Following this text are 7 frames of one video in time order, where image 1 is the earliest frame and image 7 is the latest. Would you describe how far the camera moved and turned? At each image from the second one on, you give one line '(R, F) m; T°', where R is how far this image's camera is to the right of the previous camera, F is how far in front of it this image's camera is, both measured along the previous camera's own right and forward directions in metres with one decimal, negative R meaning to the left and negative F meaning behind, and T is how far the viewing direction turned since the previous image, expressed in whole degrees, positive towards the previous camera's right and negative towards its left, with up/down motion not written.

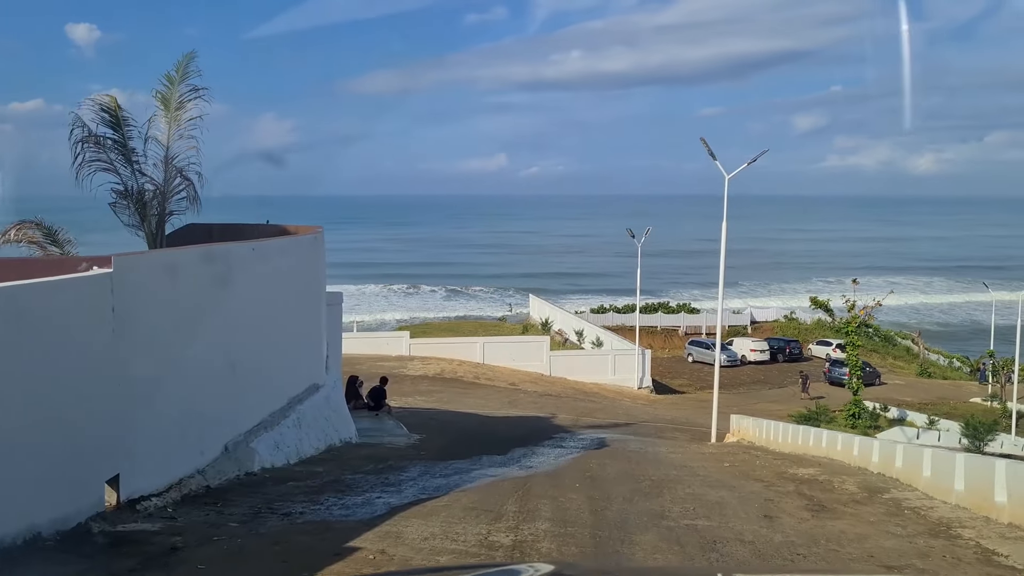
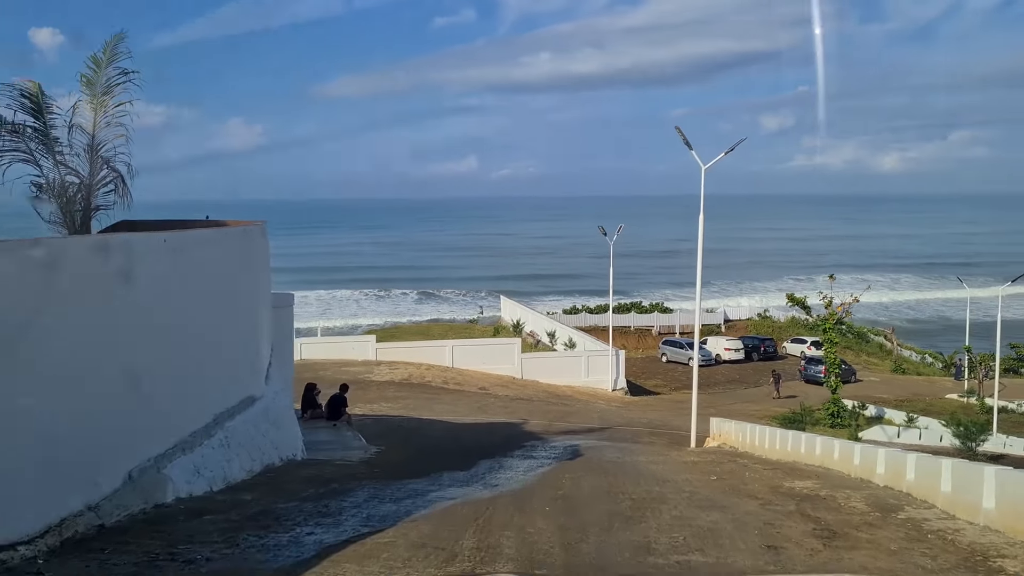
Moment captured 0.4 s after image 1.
(+0.1, +1.0) m; +2°
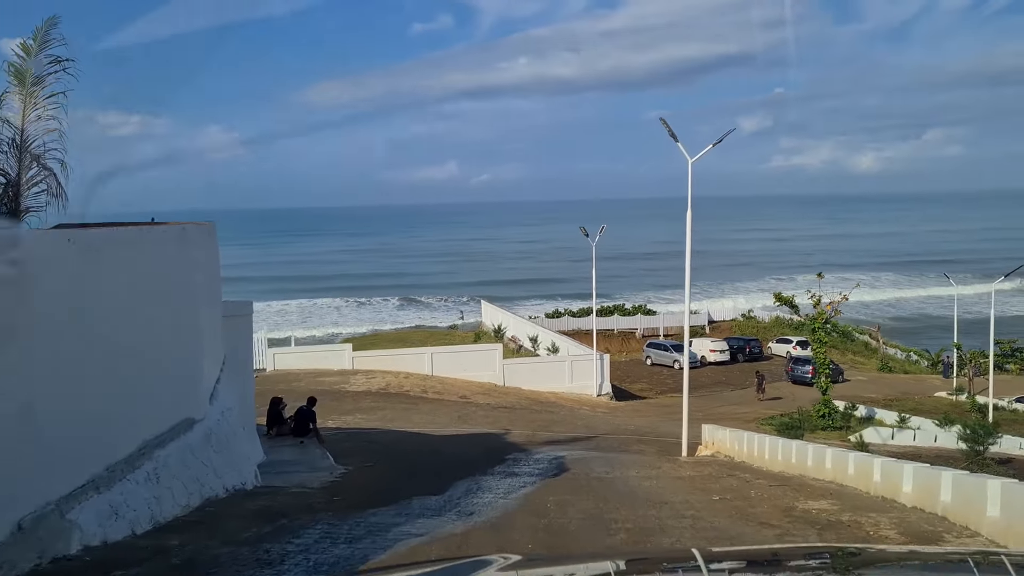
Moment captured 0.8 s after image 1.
(+0.1, +0.9) m; +1°
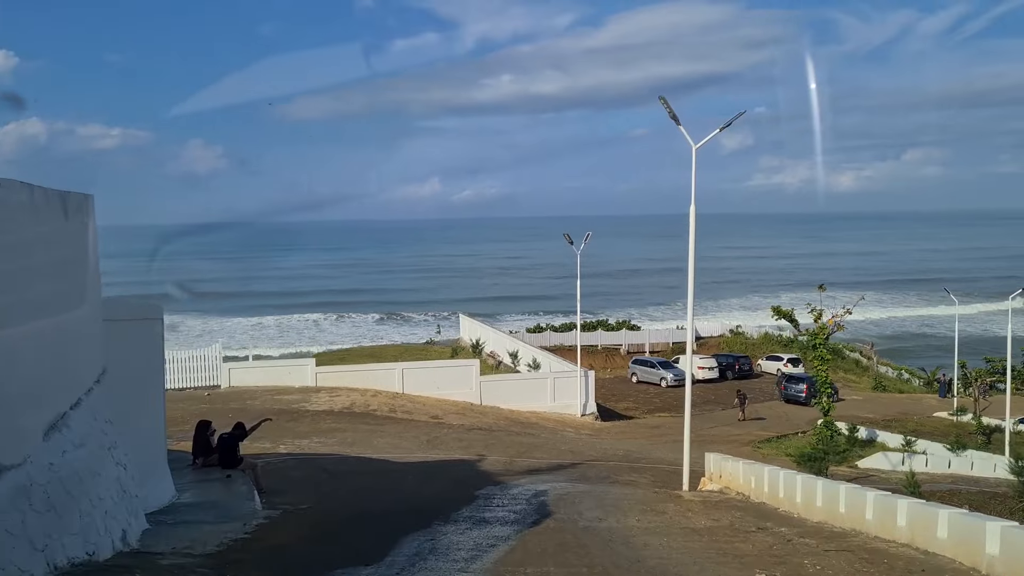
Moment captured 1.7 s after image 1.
(+0.1, +2.2) m; +1°
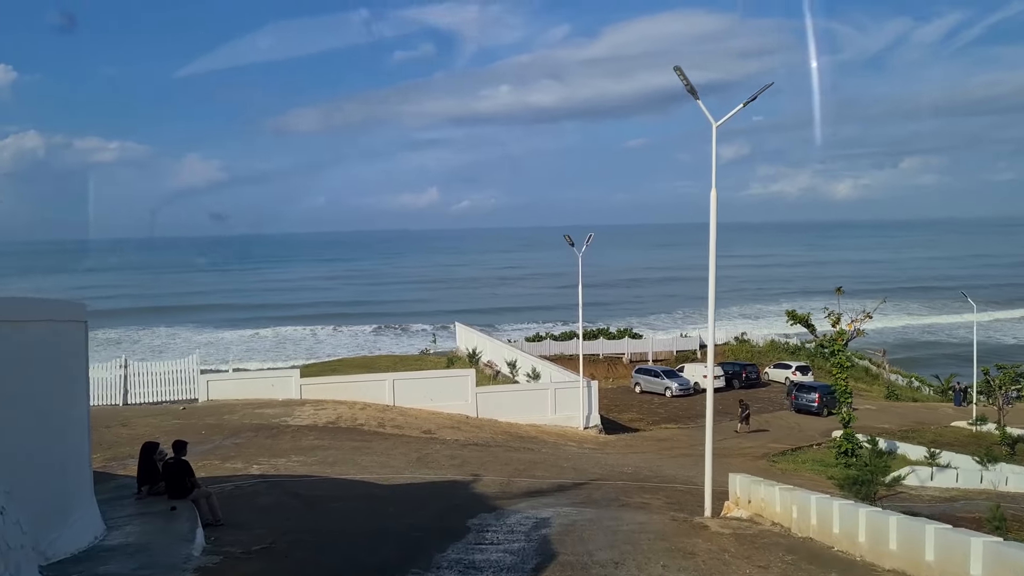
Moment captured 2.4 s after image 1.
(0.0, +1.6) m; 0°
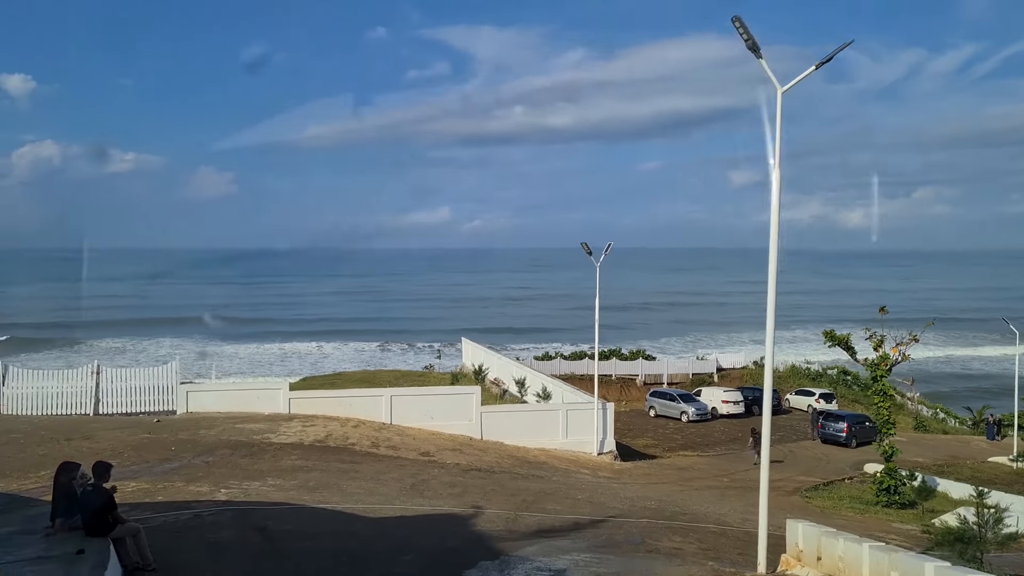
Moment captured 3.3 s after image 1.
(-0.1, +2.1) m; -1°
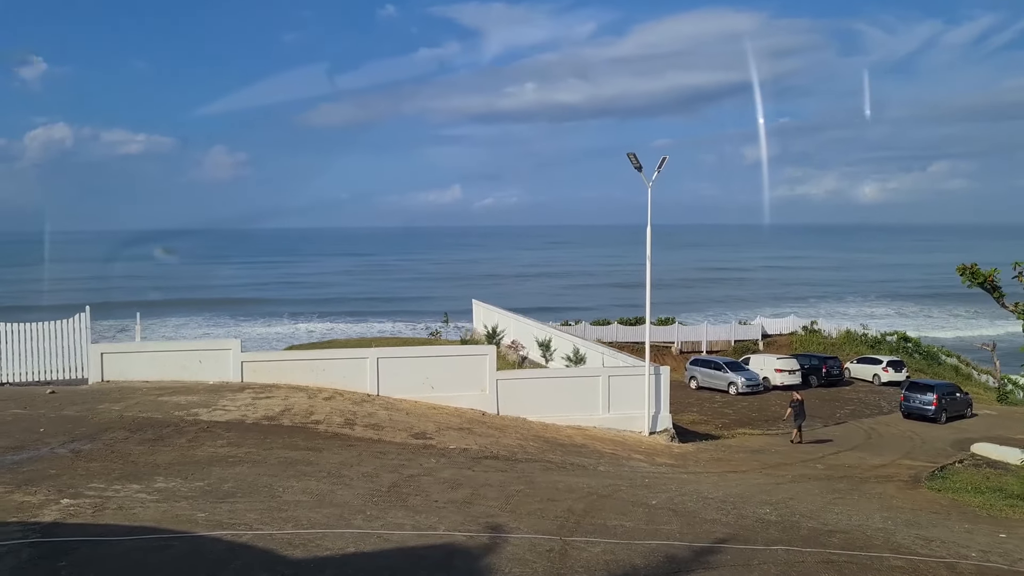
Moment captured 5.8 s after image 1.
(-0.3, +5.7) m; -1°
